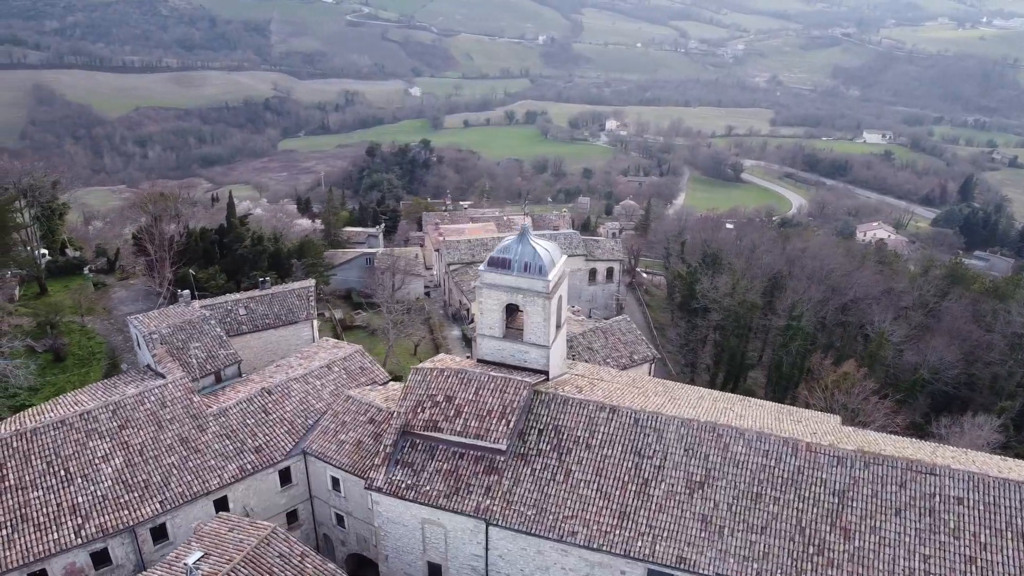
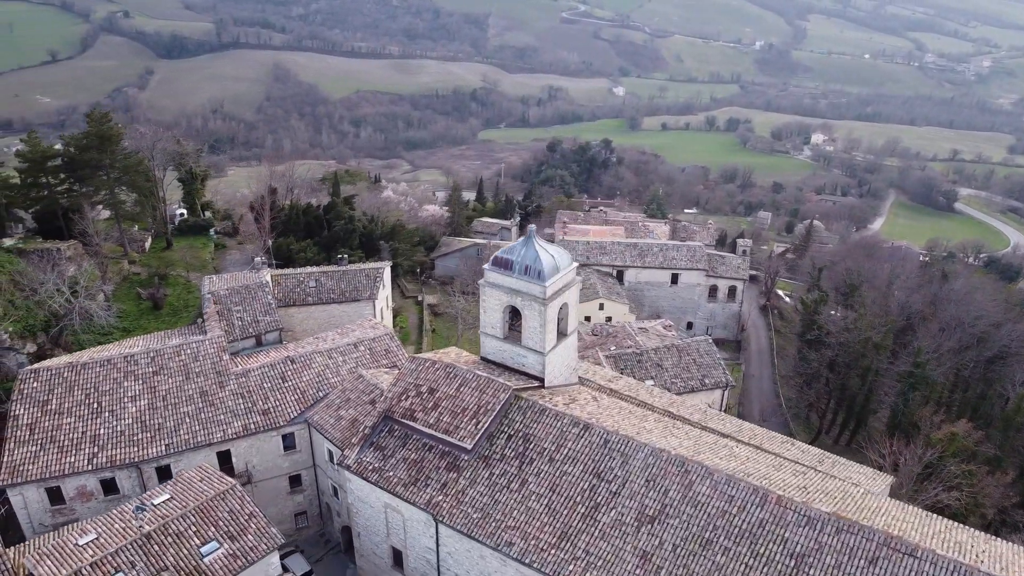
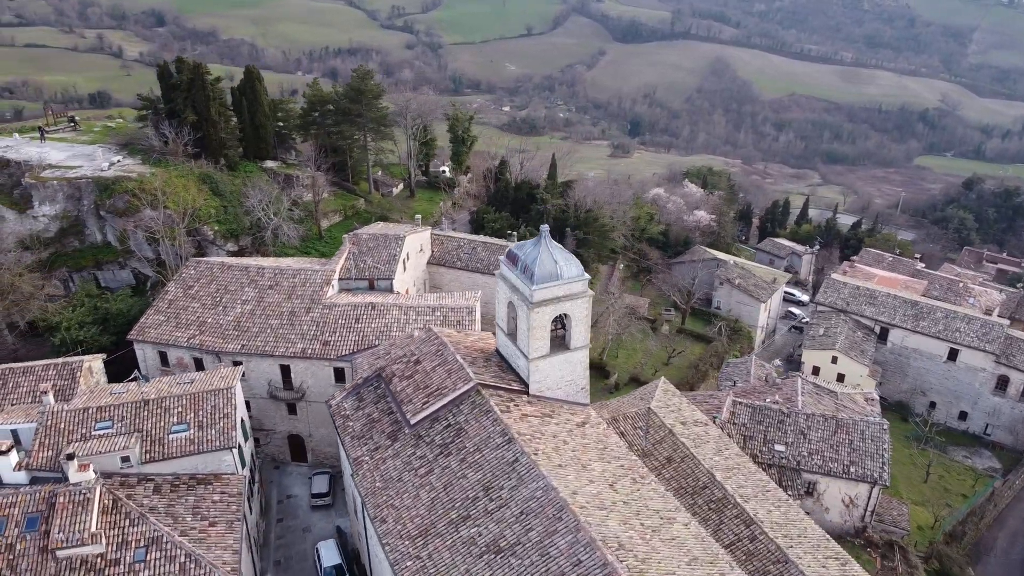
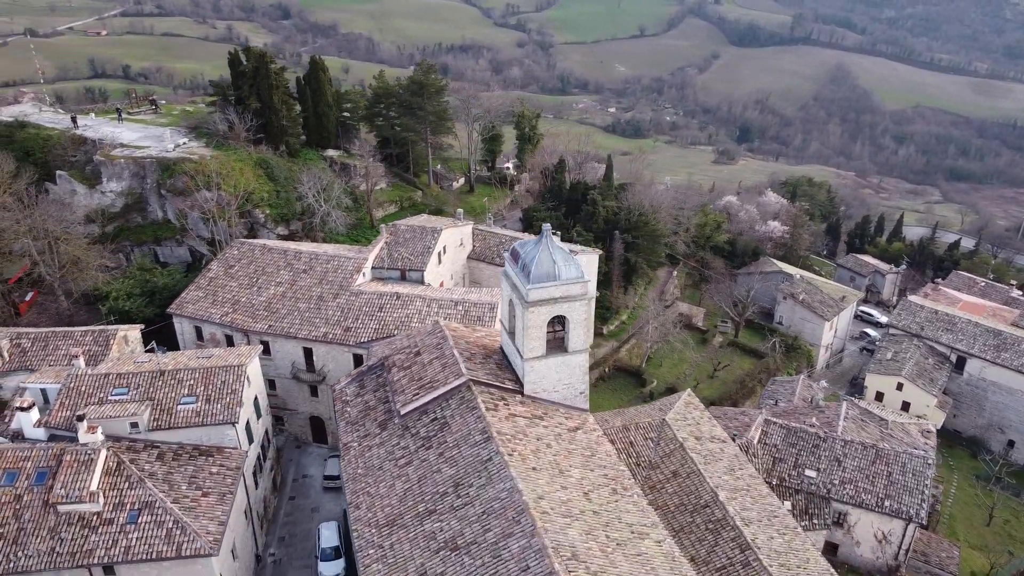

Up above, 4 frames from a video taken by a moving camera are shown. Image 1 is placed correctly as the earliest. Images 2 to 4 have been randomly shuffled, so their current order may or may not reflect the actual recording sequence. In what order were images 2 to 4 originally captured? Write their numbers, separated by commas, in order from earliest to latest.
2, 3, 4
